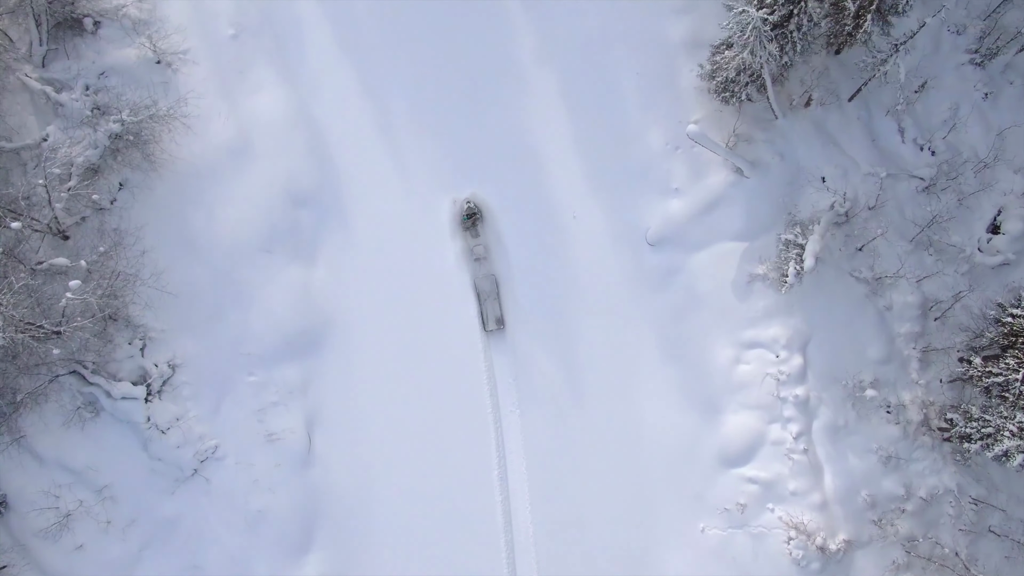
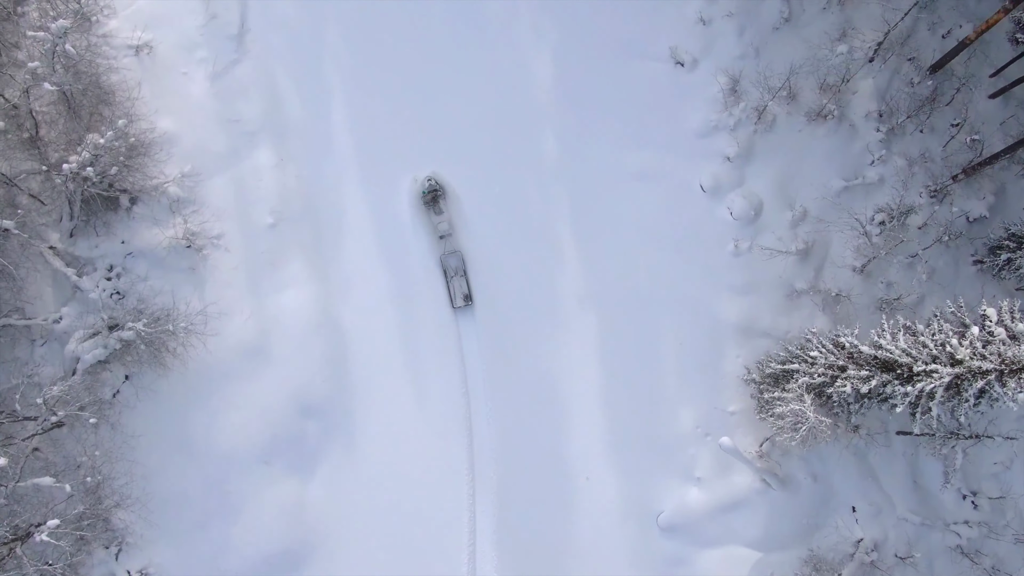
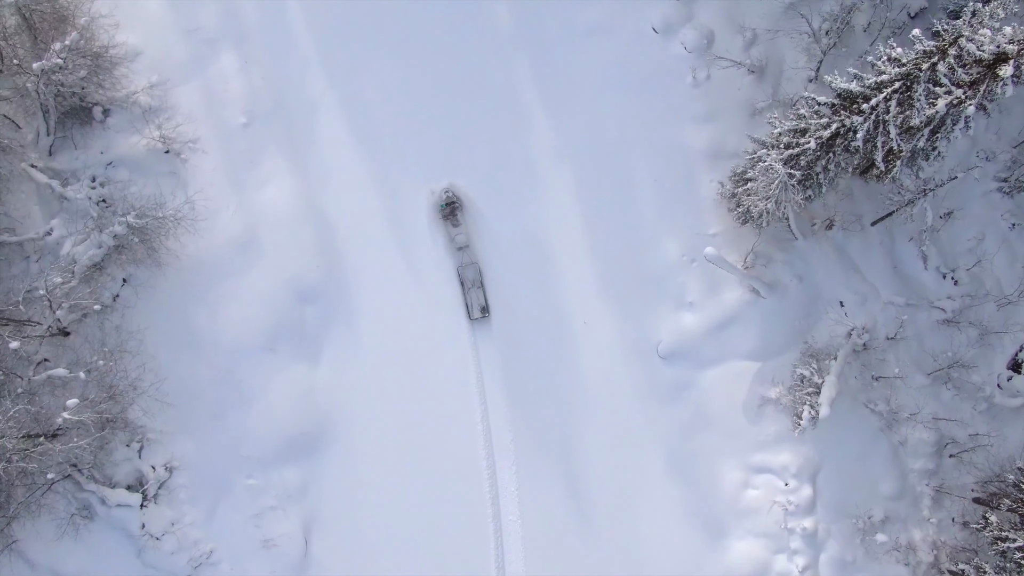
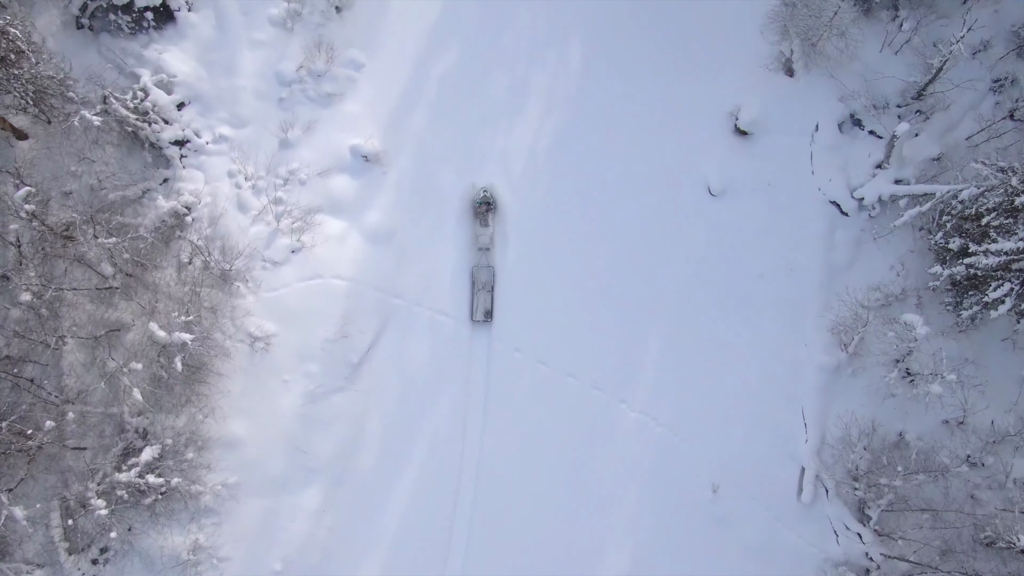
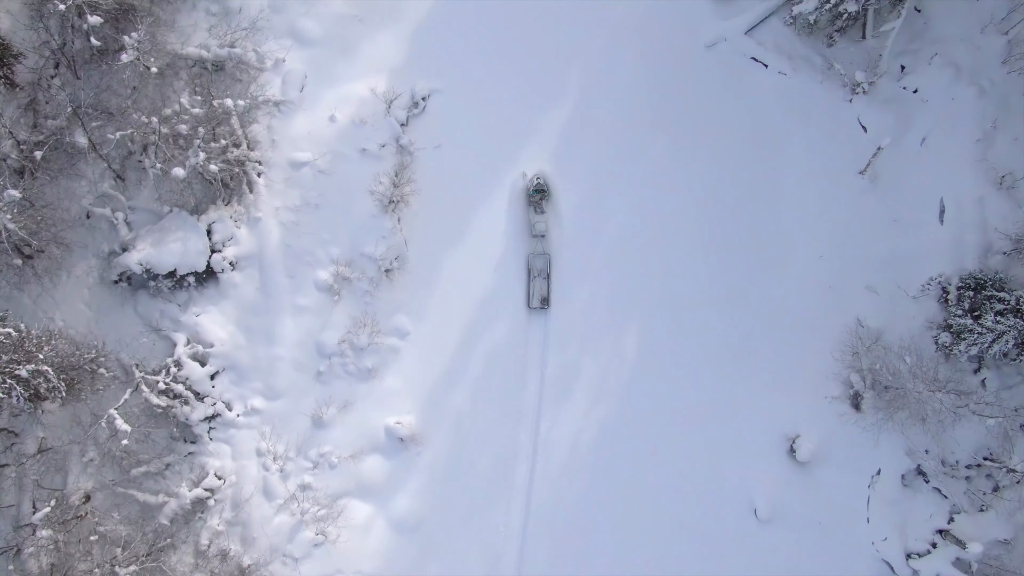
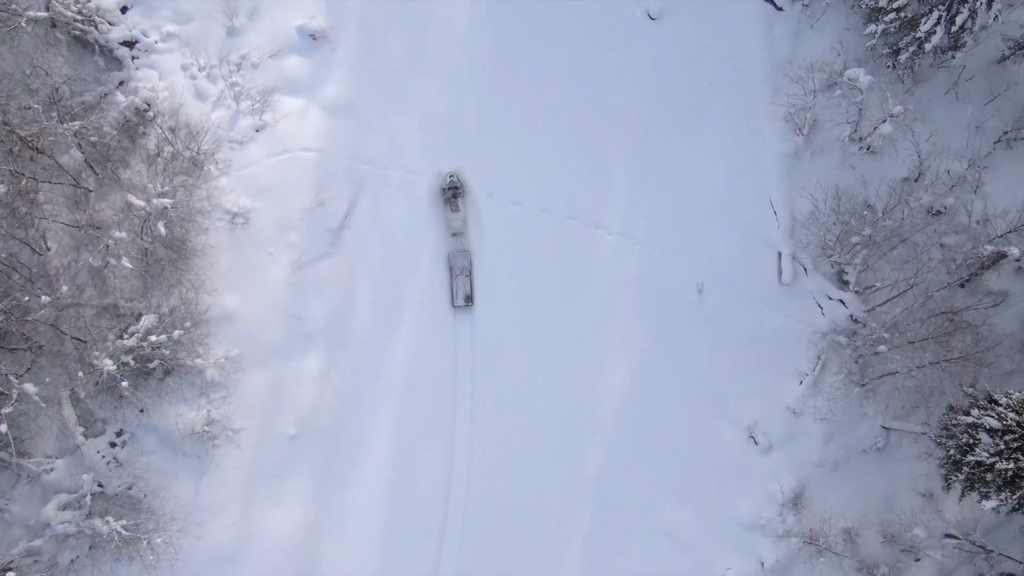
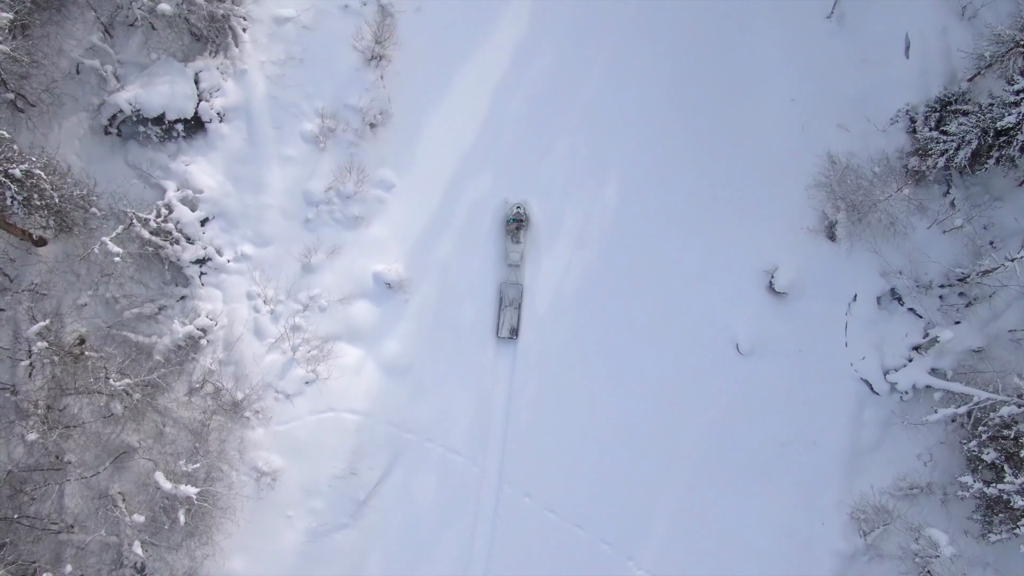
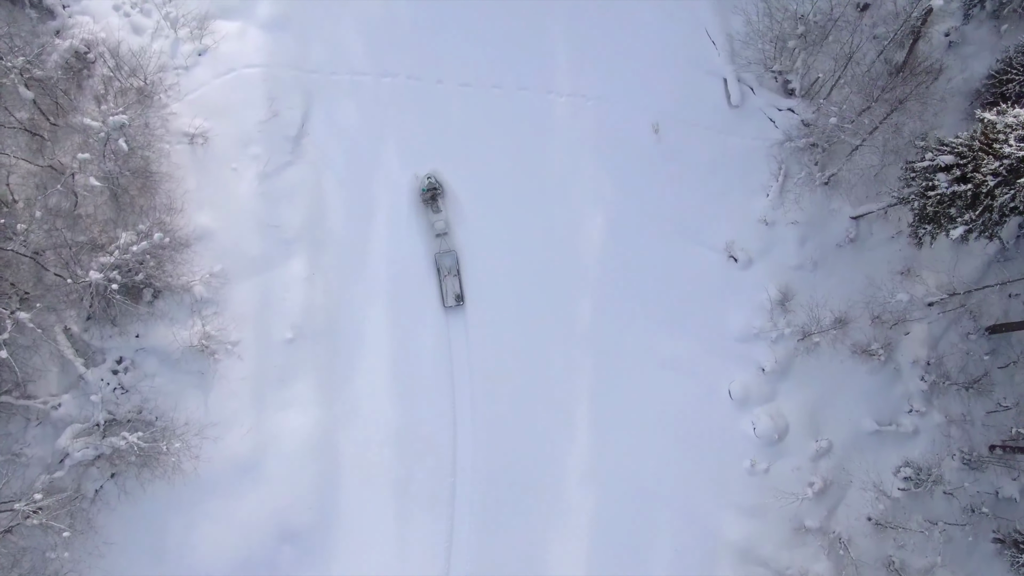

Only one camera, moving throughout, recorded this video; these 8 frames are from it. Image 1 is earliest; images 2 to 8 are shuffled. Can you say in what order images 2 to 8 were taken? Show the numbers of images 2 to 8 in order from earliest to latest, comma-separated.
3, 2, 8, 6, 4, 7, 5
